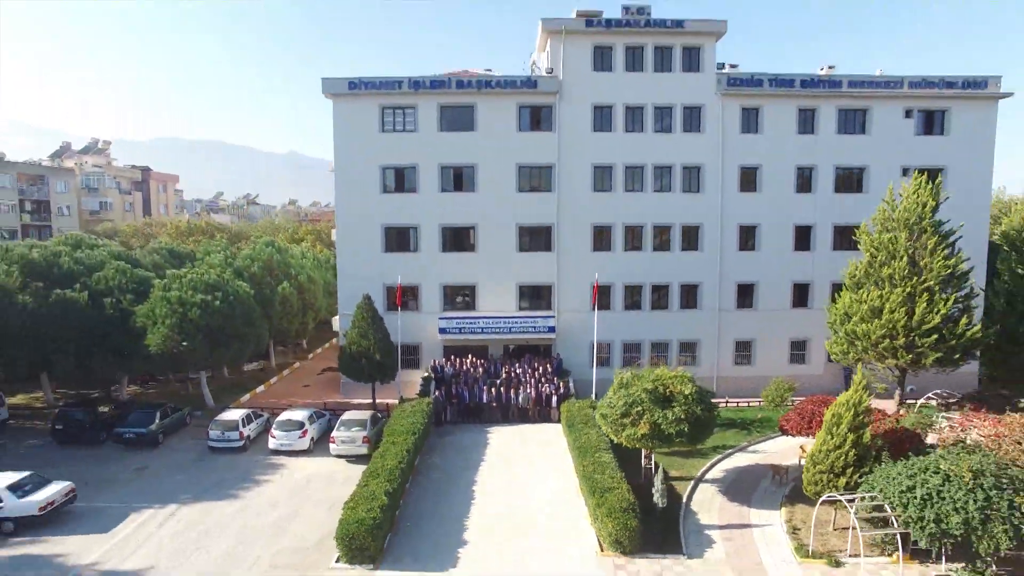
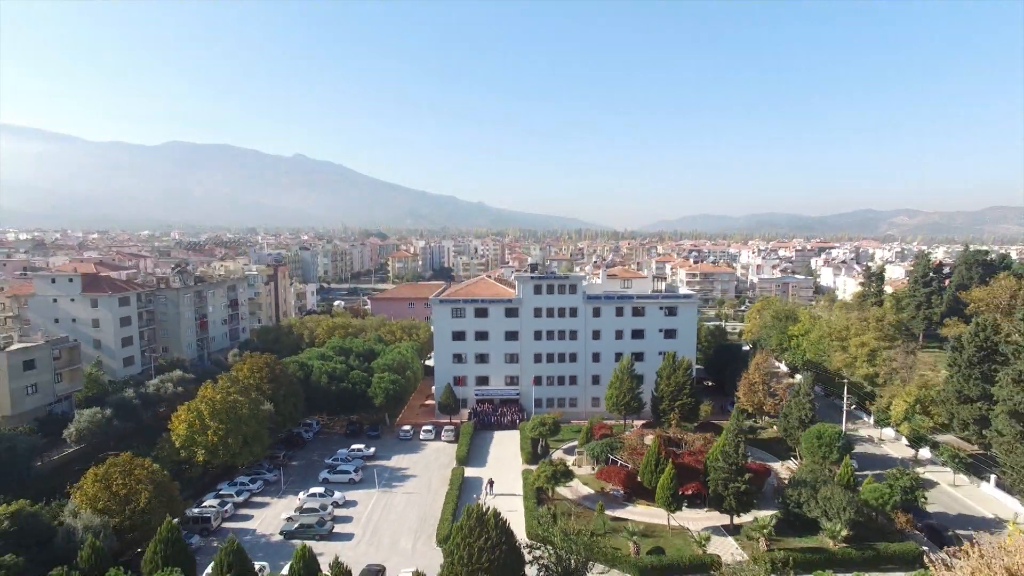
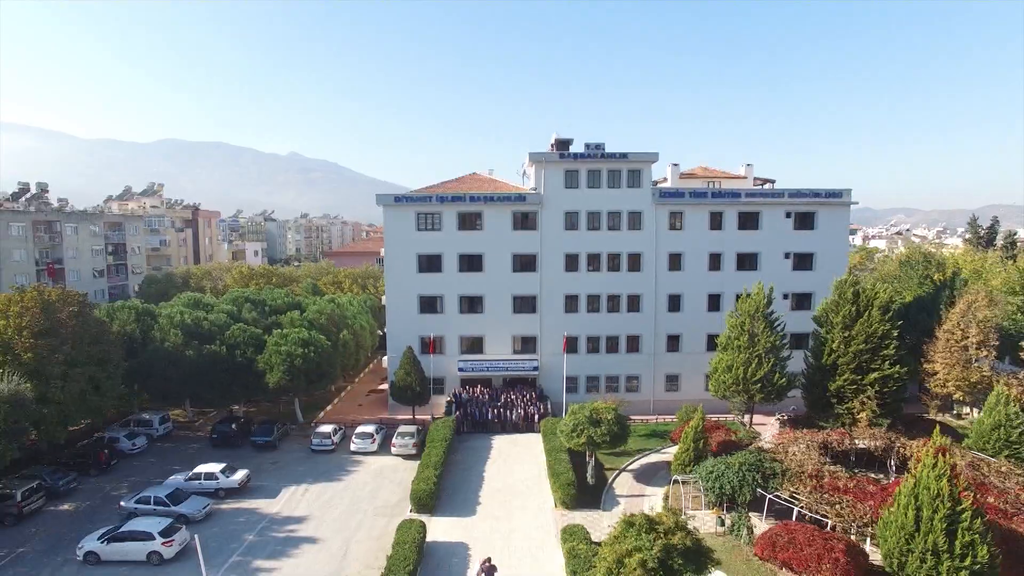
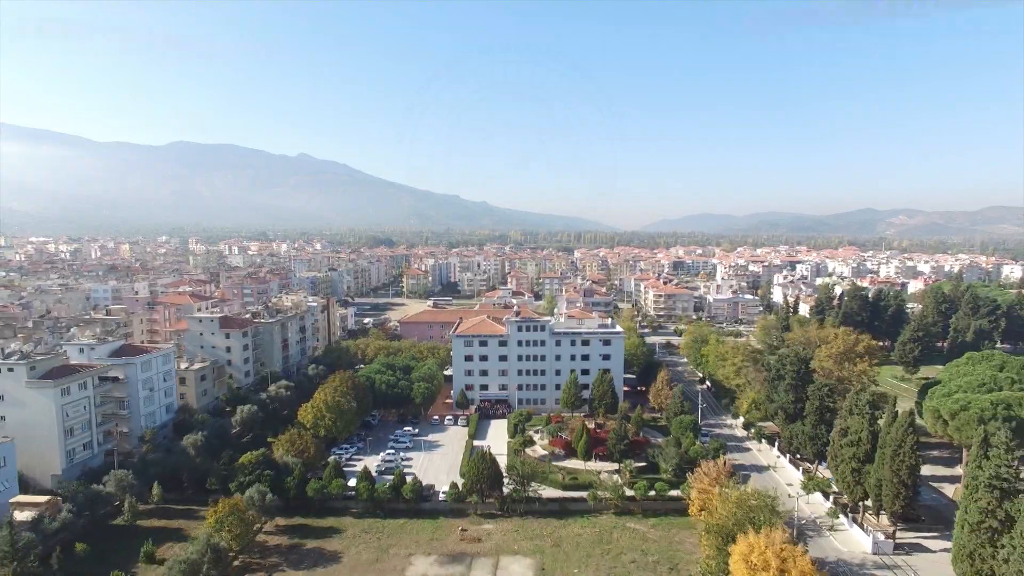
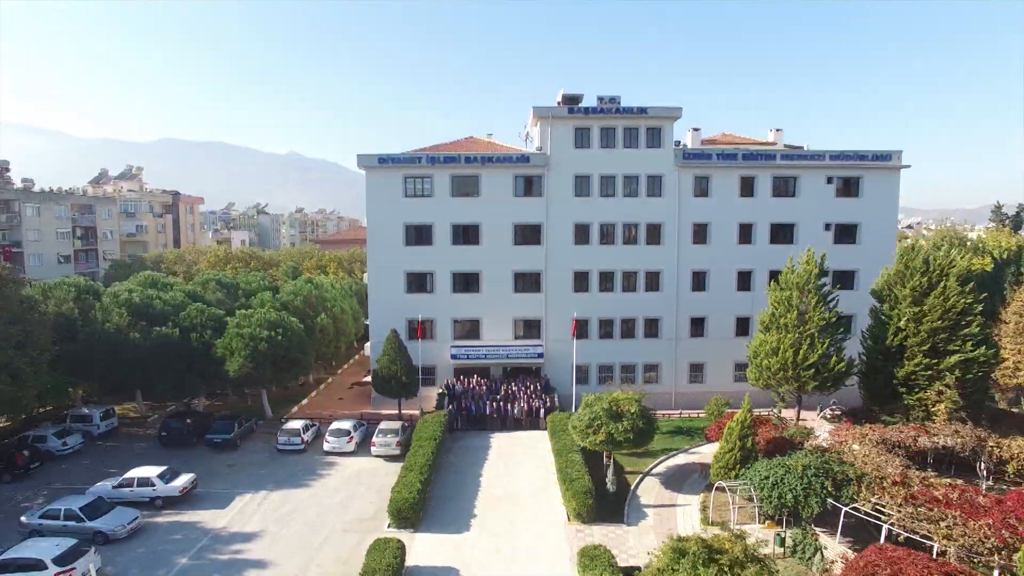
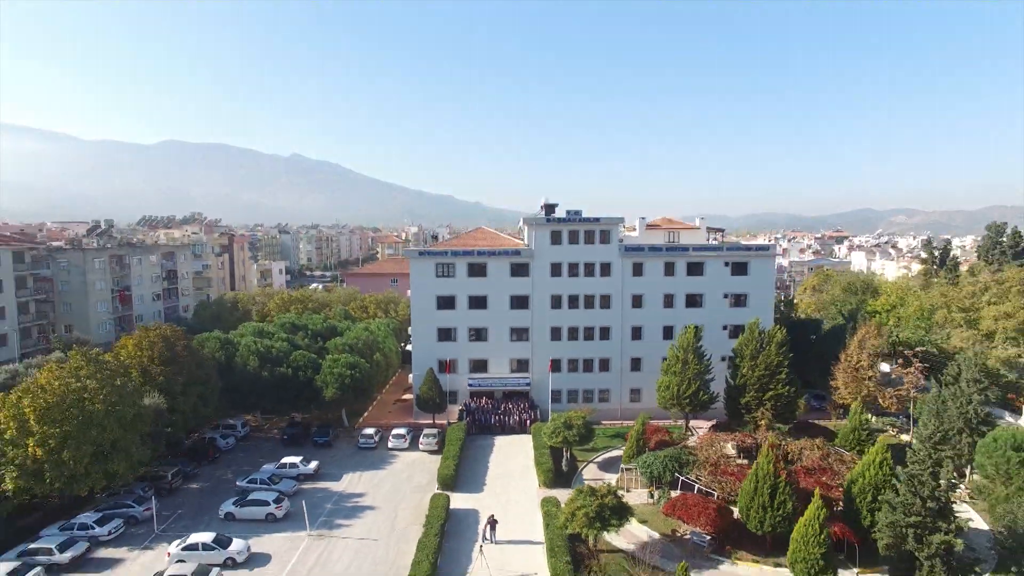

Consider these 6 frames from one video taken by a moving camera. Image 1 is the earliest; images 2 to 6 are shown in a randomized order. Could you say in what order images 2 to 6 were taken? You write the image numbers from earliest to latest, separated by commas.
5, 3, 6, 2, 4
